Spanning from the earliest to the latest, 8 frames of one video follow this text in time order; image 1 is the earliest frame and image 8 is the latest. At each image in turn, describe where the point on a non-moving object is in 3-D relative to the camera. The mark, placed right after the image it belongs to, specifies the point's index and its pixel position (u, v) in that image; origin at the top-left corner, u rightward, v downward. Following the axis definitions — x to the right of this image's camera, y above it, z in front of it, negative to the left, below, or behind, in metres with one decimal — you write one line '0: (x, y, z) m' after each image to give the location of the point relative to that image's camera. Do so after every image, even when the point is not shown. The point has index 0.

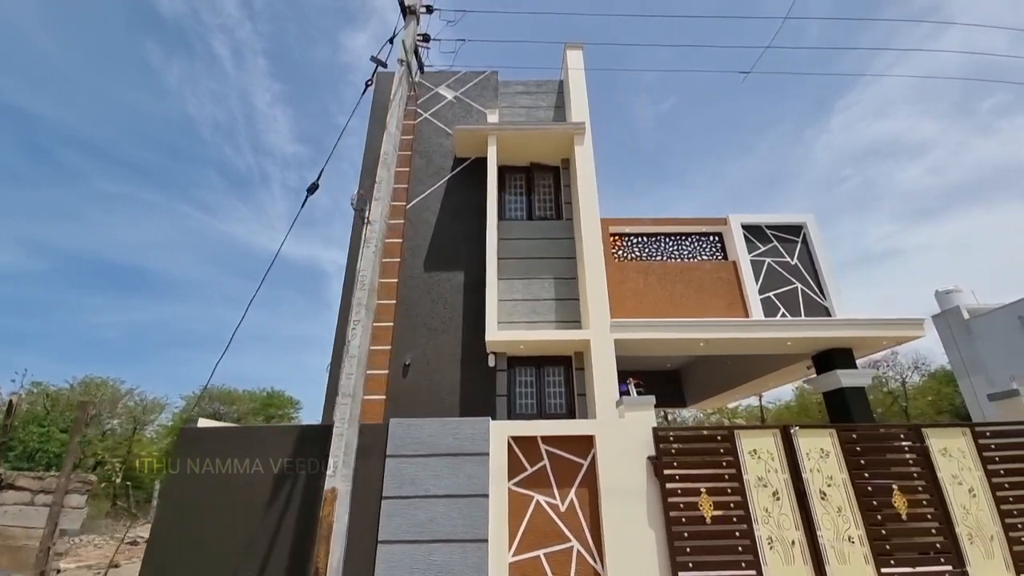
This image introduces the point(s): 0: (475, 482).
0: (-0.4, -2.0, +4.5) m
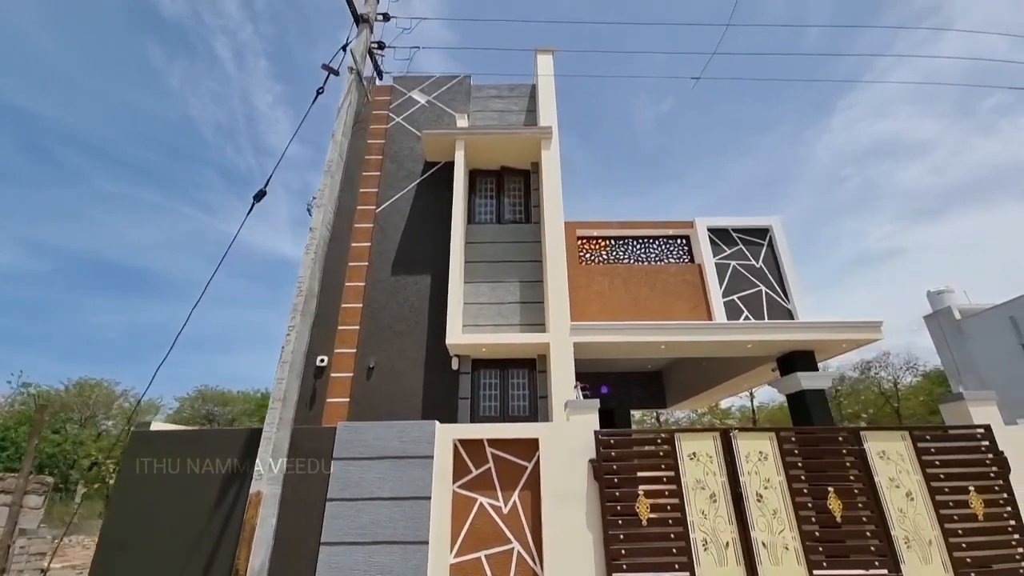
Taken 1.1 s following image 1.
0: (-1.0, -2.0, +4.6) m
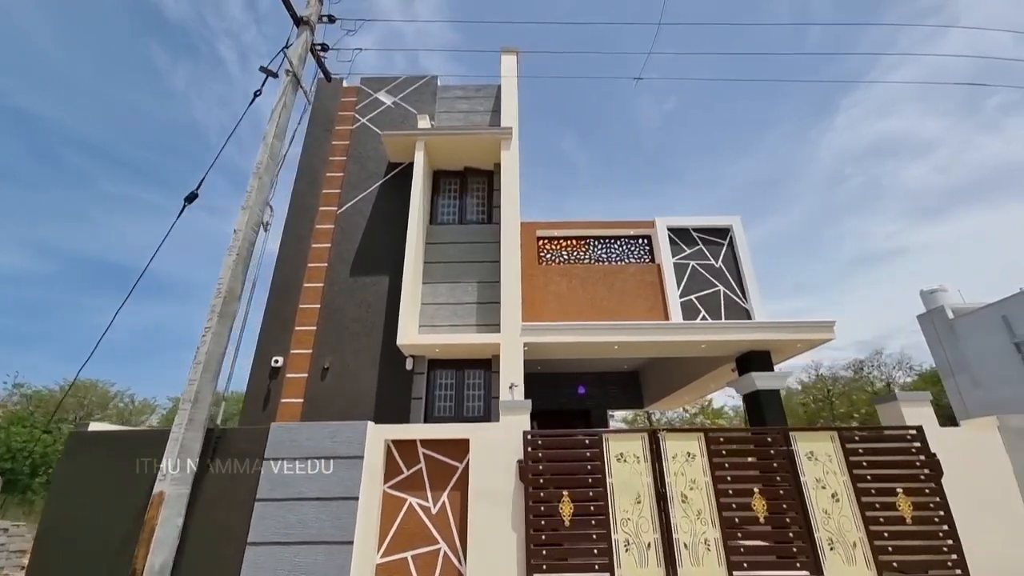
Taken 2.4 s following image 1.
0: (-1.7, -2.0, +4.6) m
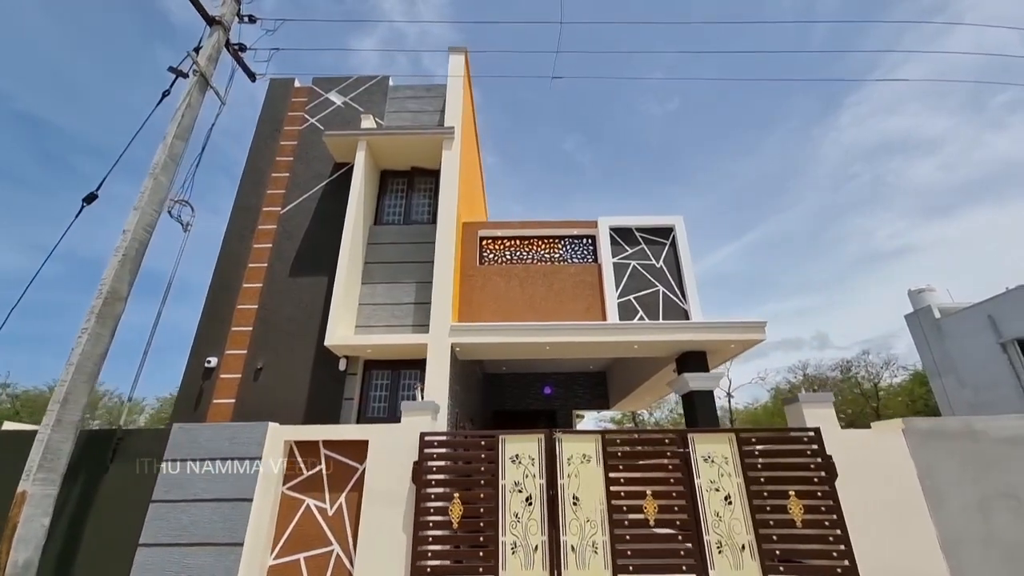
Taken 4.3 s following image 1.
0: (-2.8, -2.0, +4.6) m
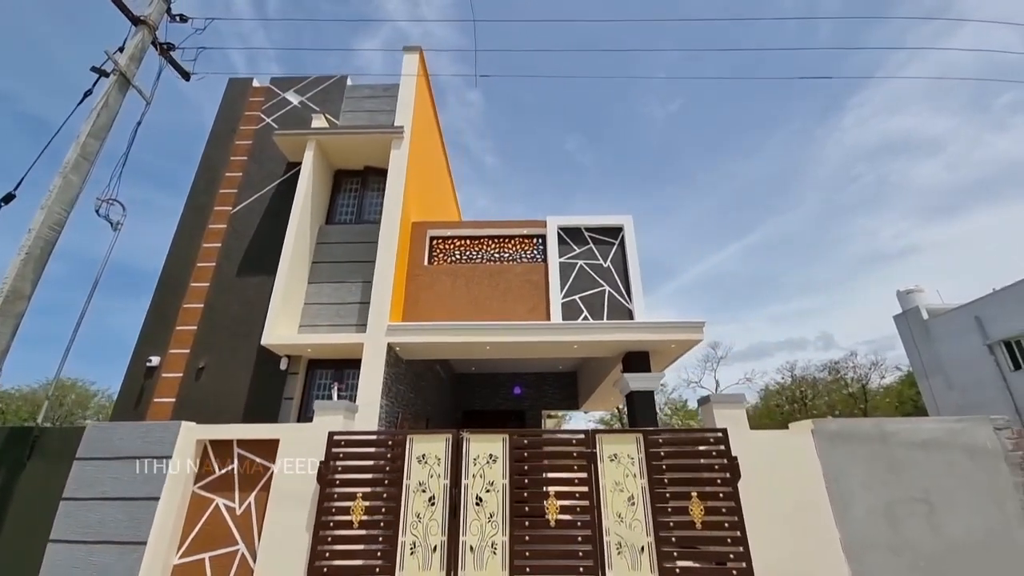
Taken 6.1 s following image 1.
0: (-3.7, -2.0, +4.6) m
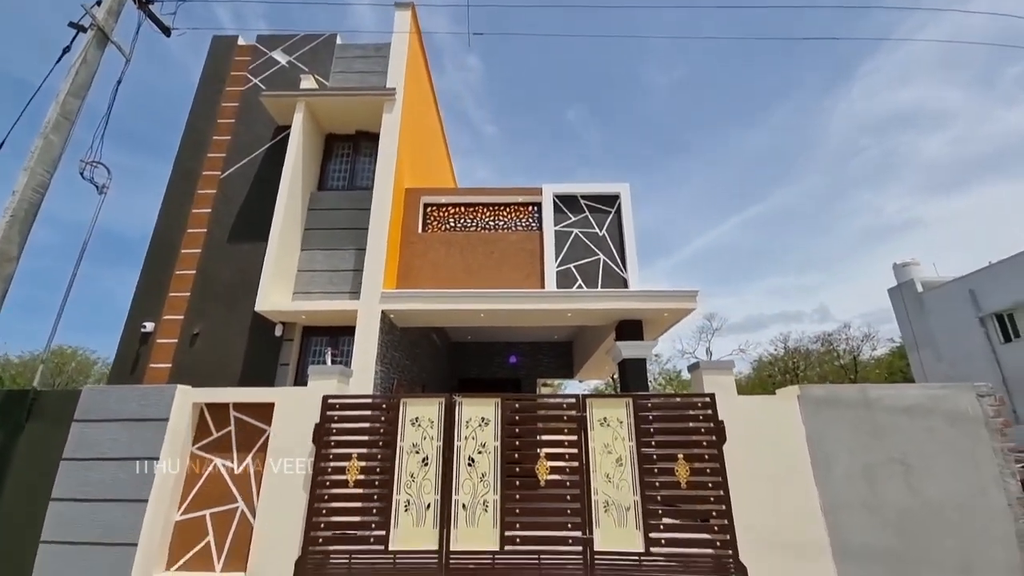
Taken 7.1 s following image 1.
0: (-3.8, -1.6, +4.7) m
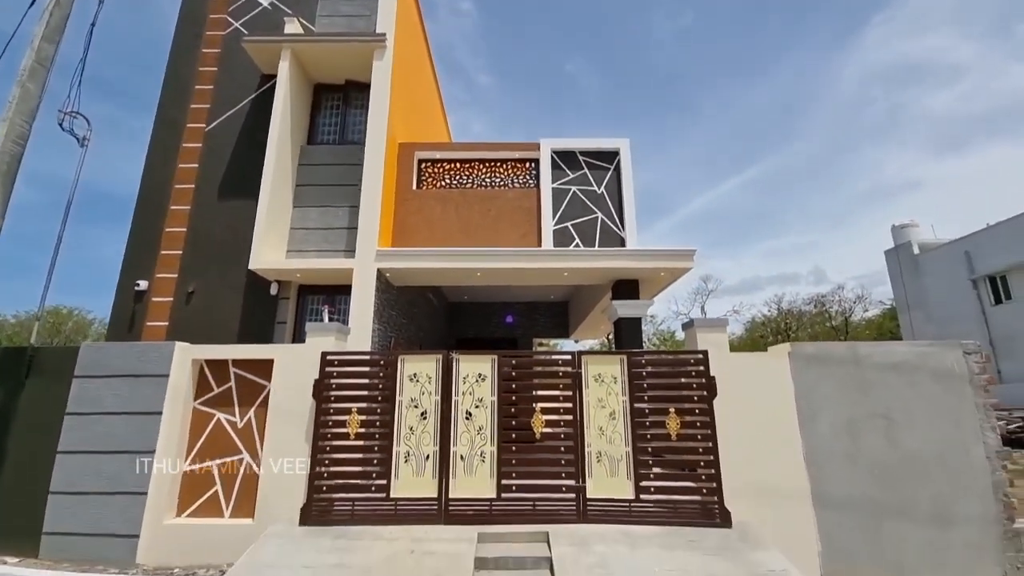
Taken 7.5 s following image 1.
0: (-3.8, -1.2, +4.8) m
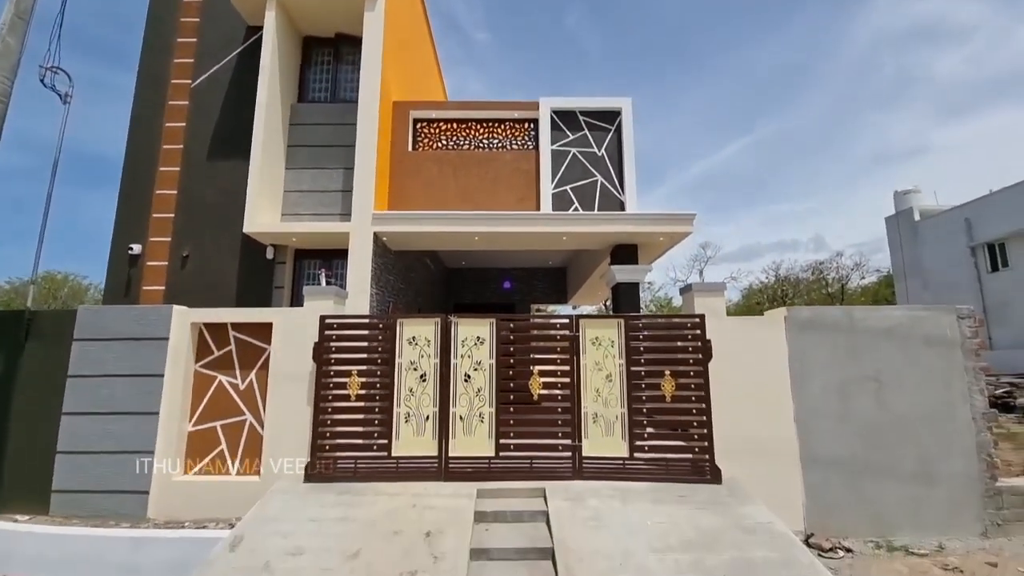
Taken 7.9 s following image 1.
0: (-3.9, -0.8, +4.8) m
